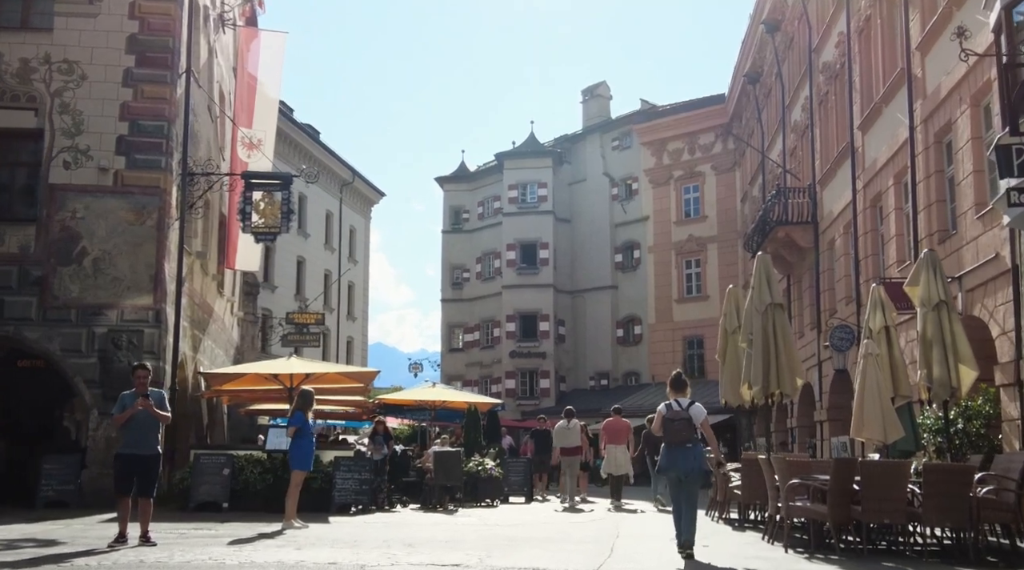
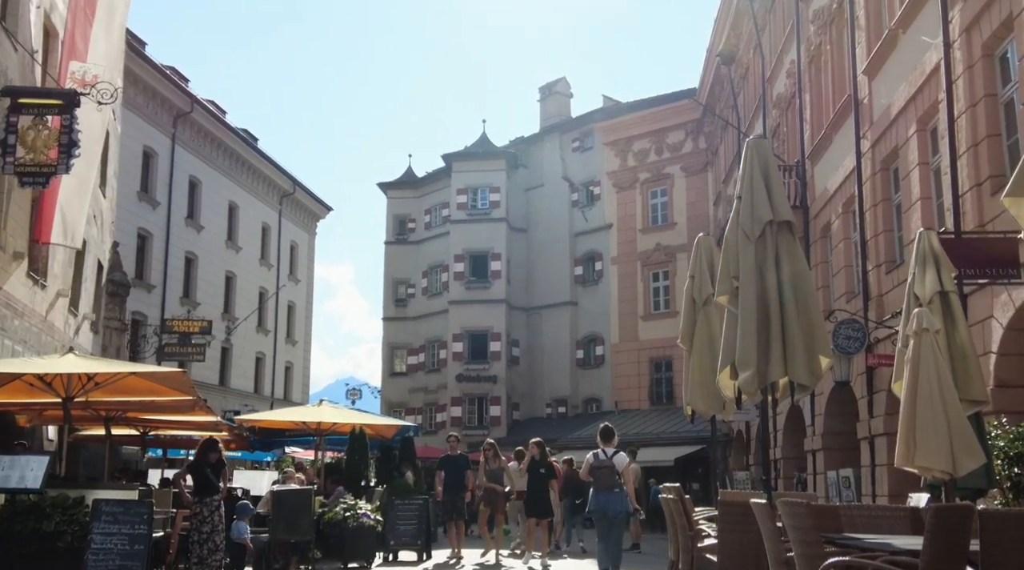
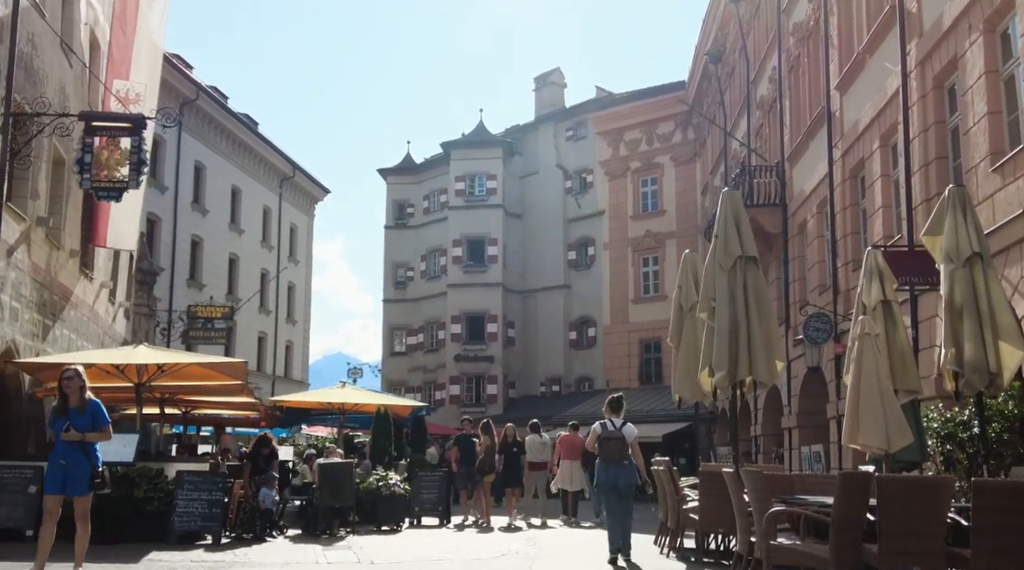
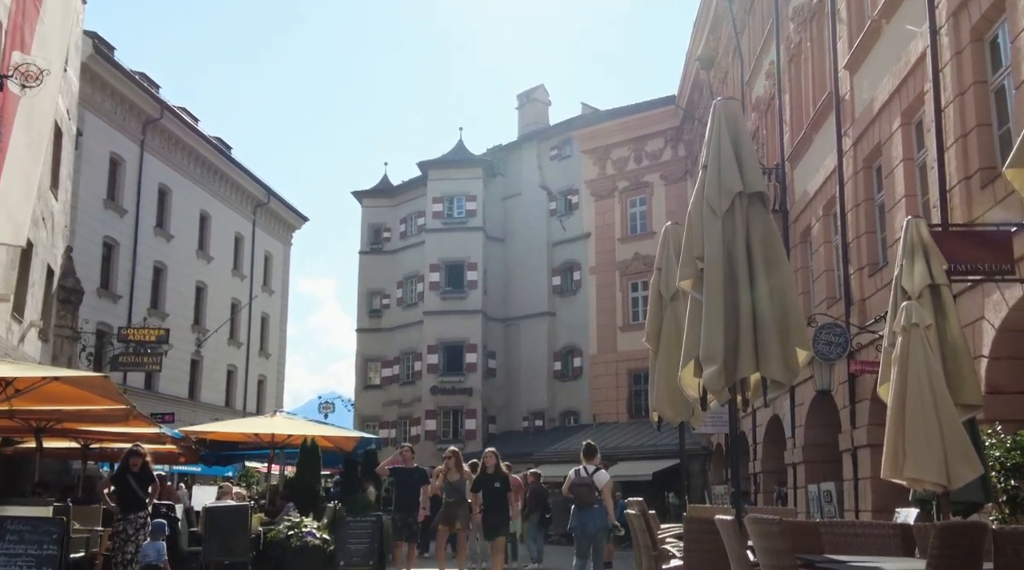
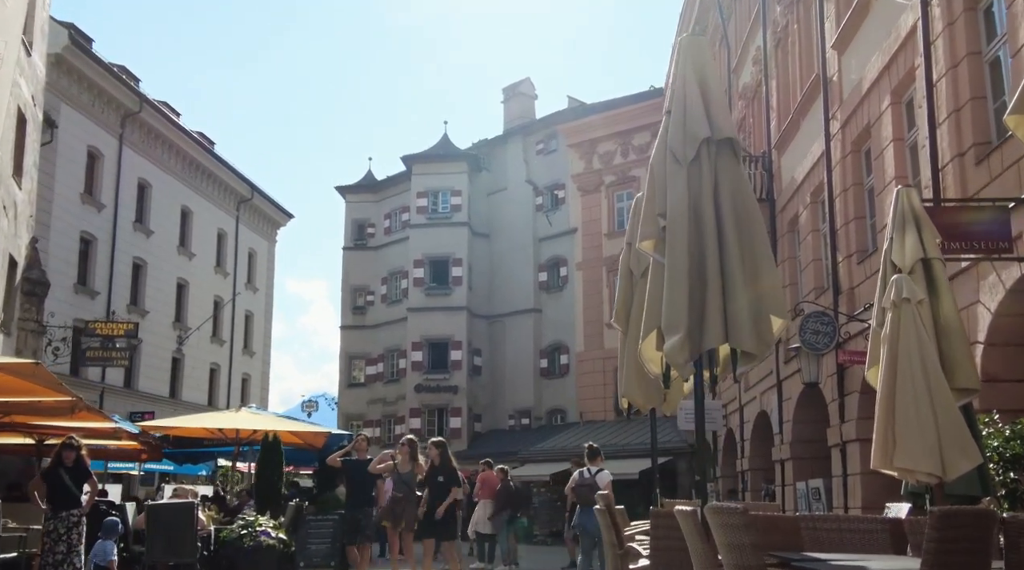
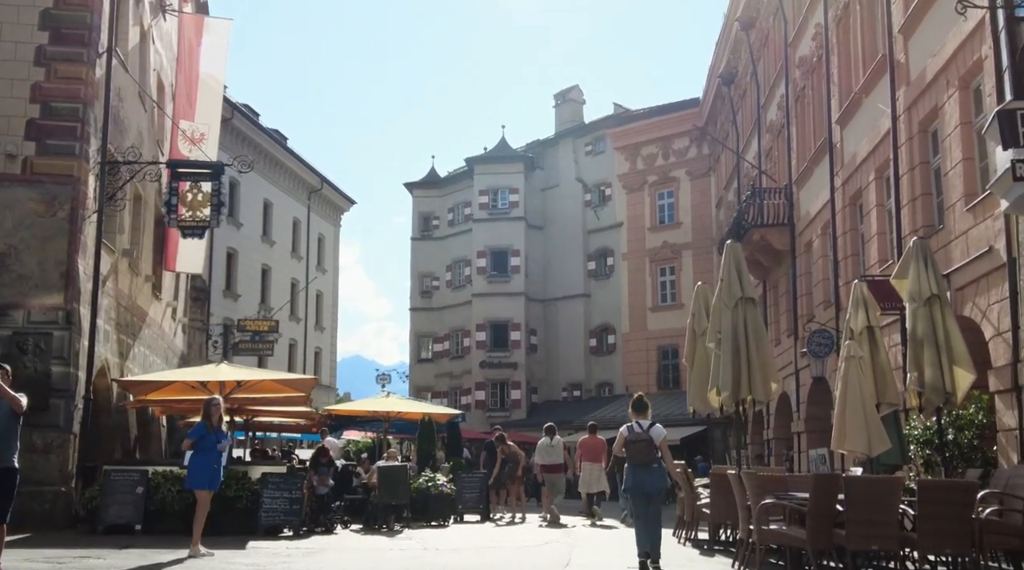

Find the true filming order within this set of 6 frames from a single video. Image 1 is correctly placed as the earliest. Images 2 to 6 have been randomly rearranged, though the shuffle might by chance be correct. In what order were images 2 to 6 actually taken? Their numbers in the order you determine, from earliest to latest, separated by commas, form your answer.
6, 3, 2, 4, 5
